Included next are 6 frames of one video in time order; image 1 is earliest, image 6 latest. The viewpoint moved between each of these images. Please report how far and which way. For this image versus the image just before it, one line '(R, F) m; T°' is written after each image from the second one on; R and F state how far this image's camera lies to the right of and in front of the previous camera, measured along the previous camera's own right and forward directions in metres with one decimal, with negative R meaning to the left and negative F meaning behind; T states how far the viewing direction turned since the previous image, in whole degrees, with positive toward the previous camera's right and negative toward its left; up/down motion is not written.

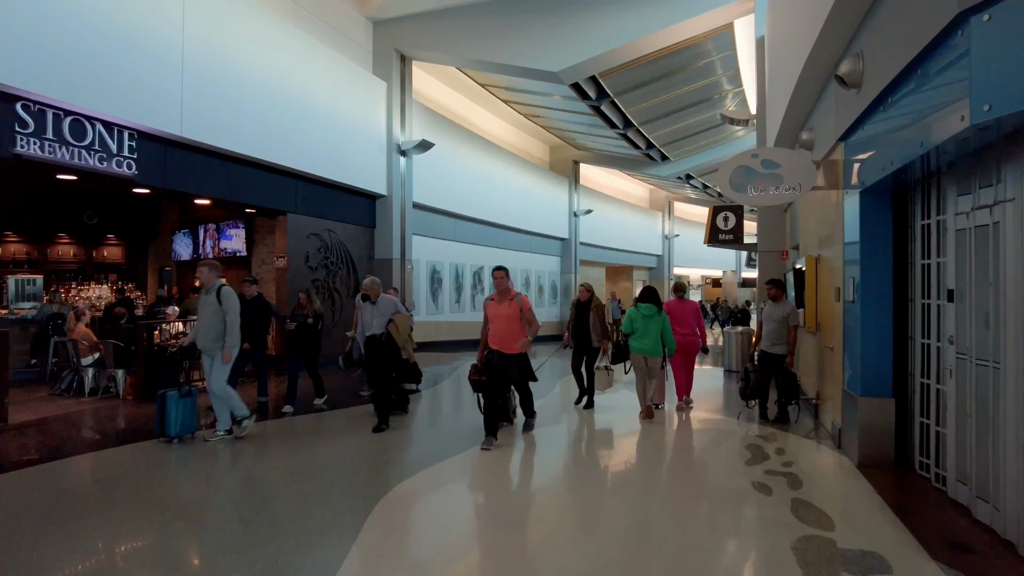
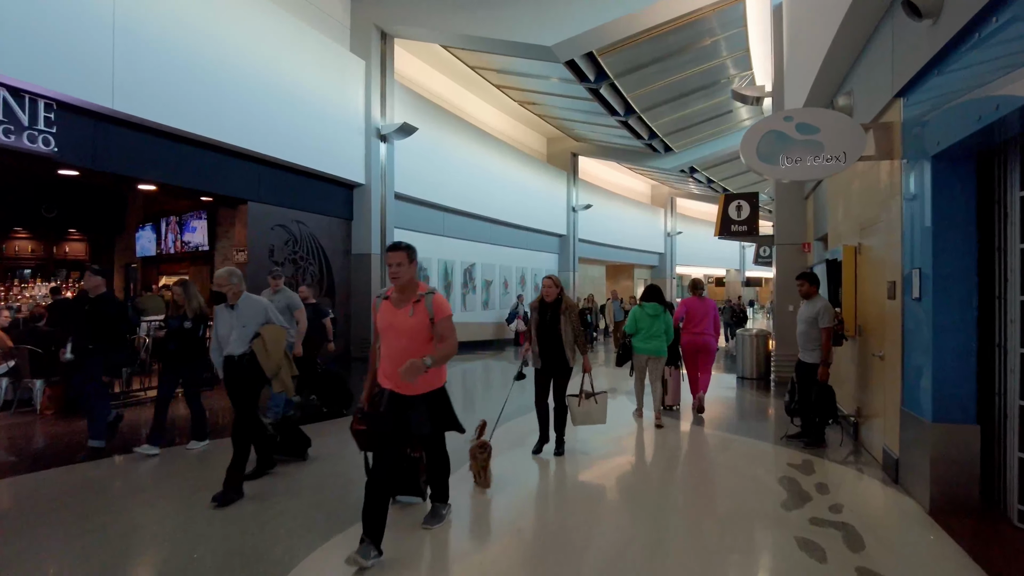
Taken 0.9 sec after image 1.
(+0.2, +1.1) m; 0°
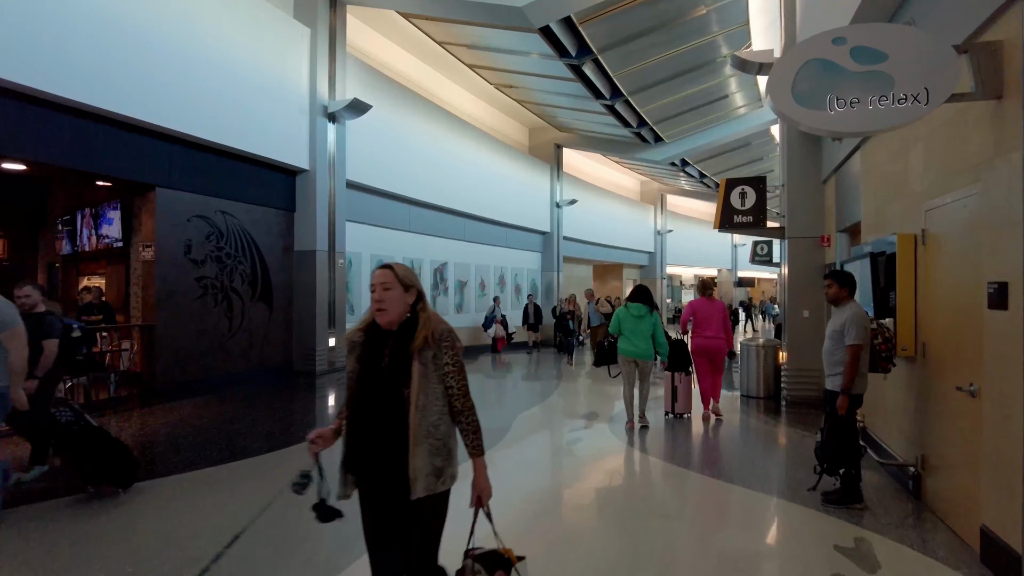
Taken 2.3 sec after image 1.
(+0.3, +1.5) m; +1°
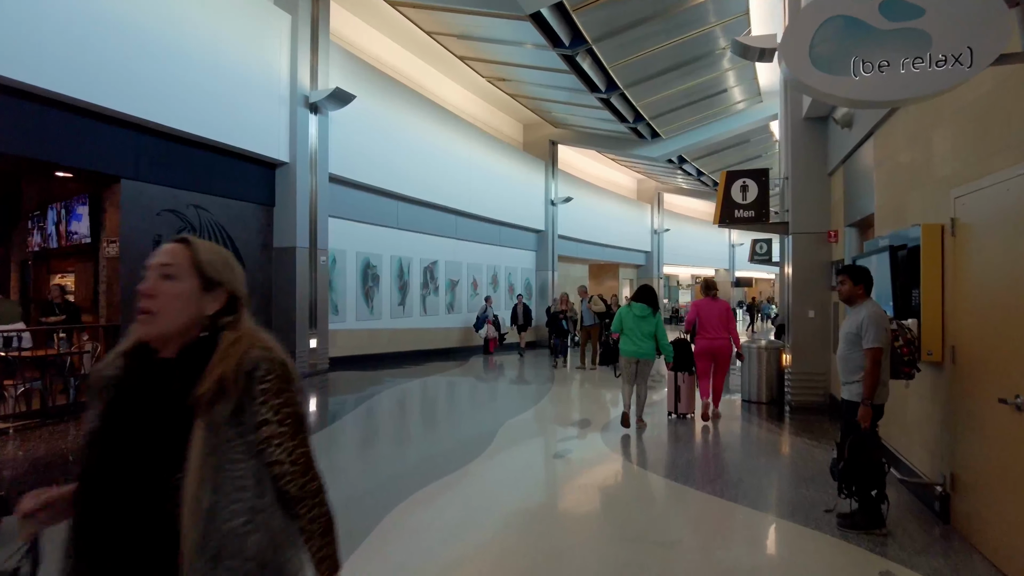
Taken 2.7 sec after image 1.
(+0.1, +0.4) m; 0°
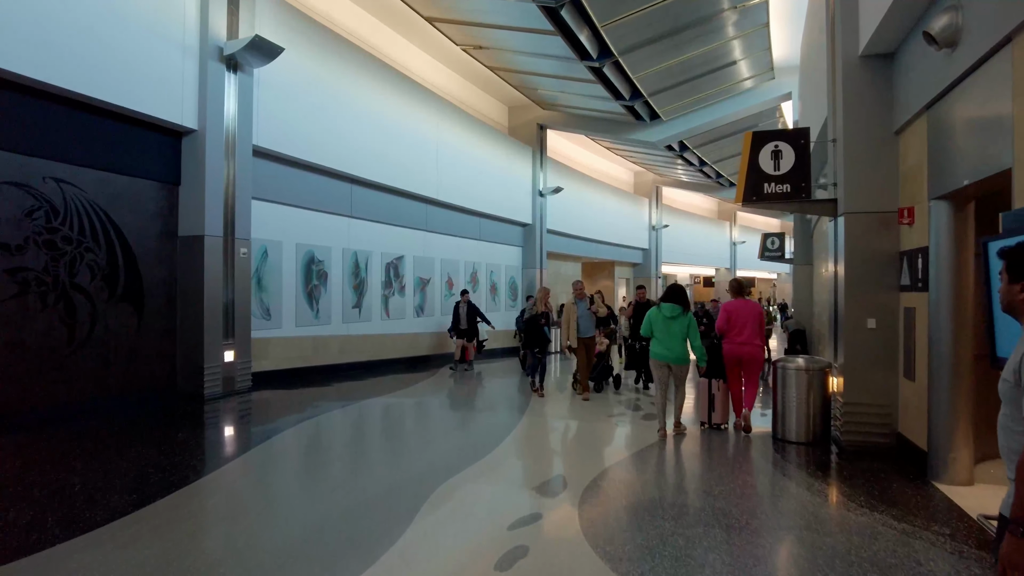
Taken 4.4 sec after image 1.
(+0.3, +1.9) m; 0°
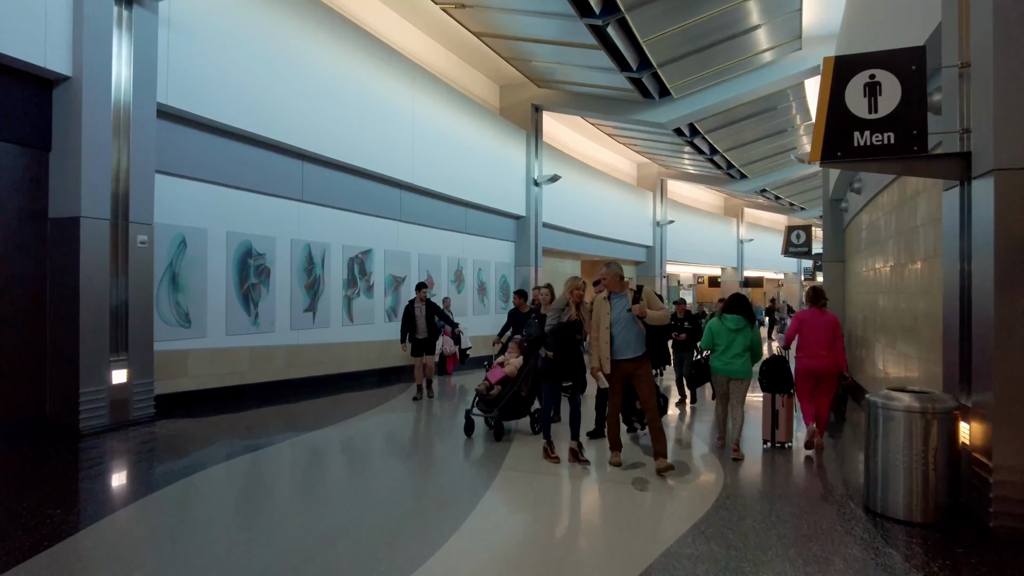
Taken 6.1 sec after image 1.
(+0.2, +1.8) m; 0°
